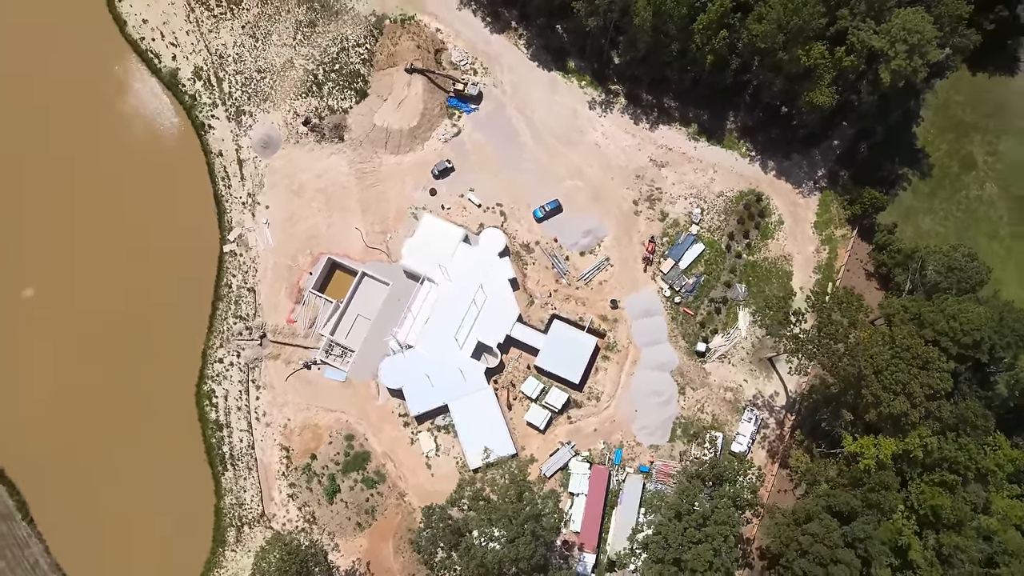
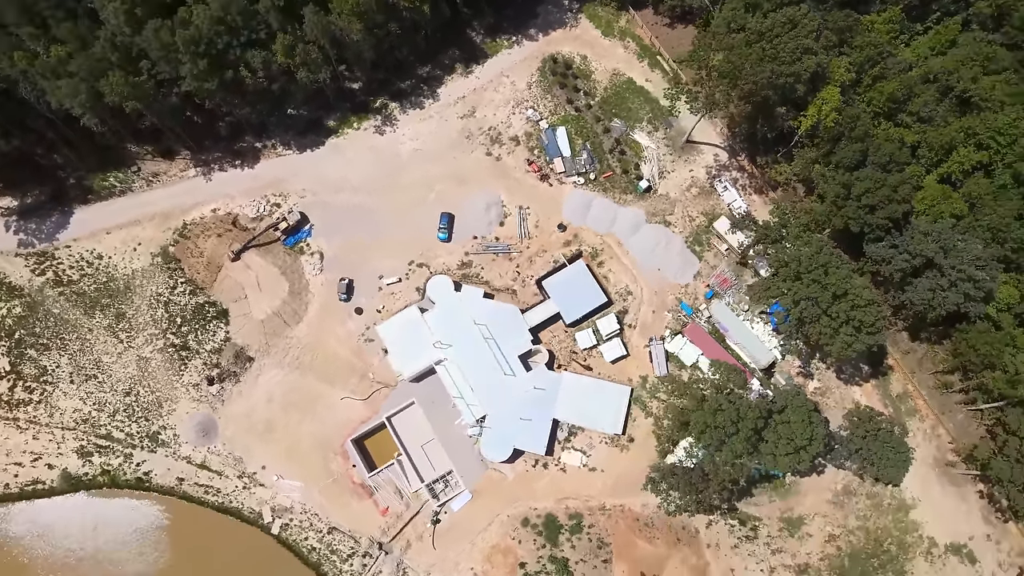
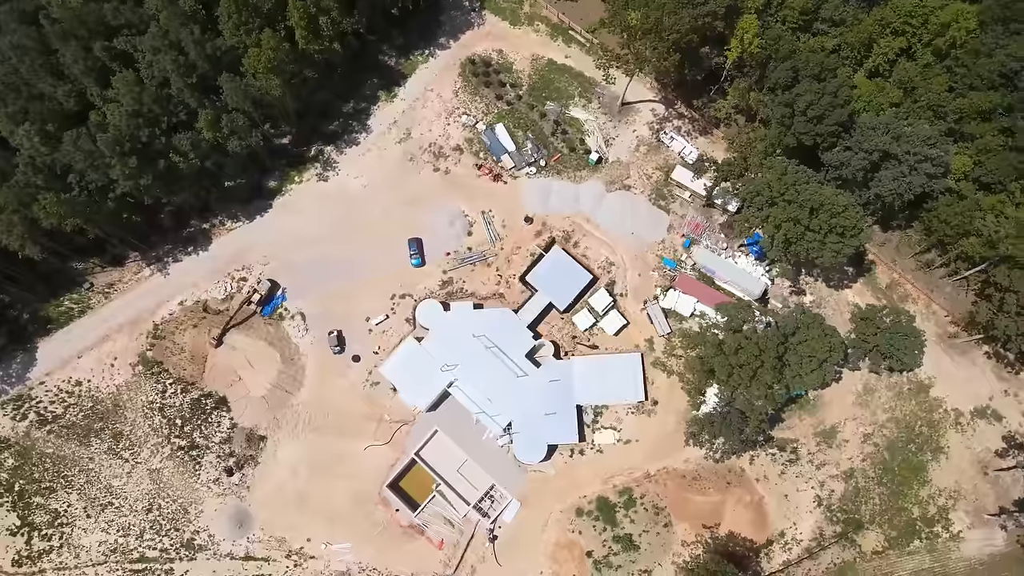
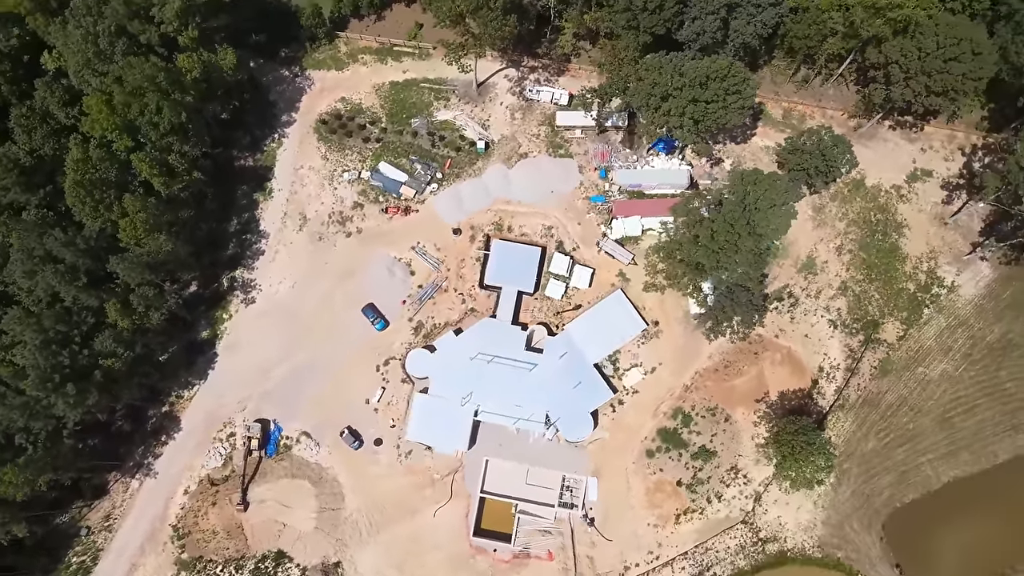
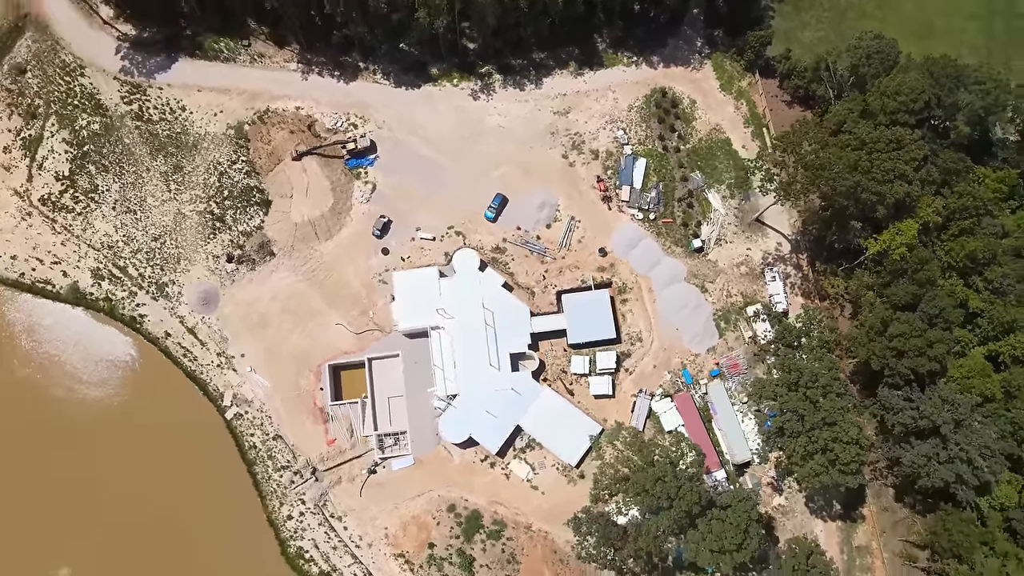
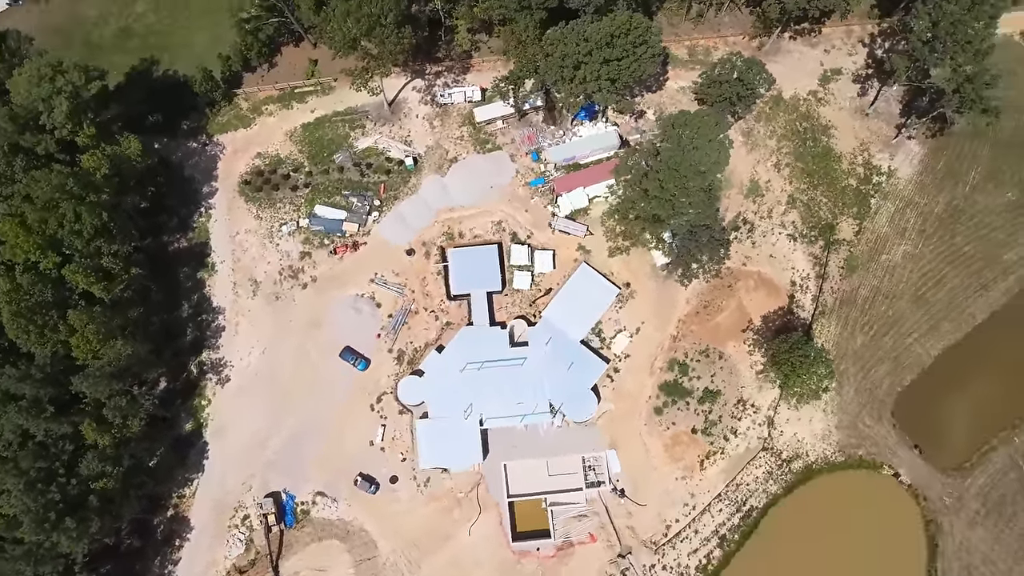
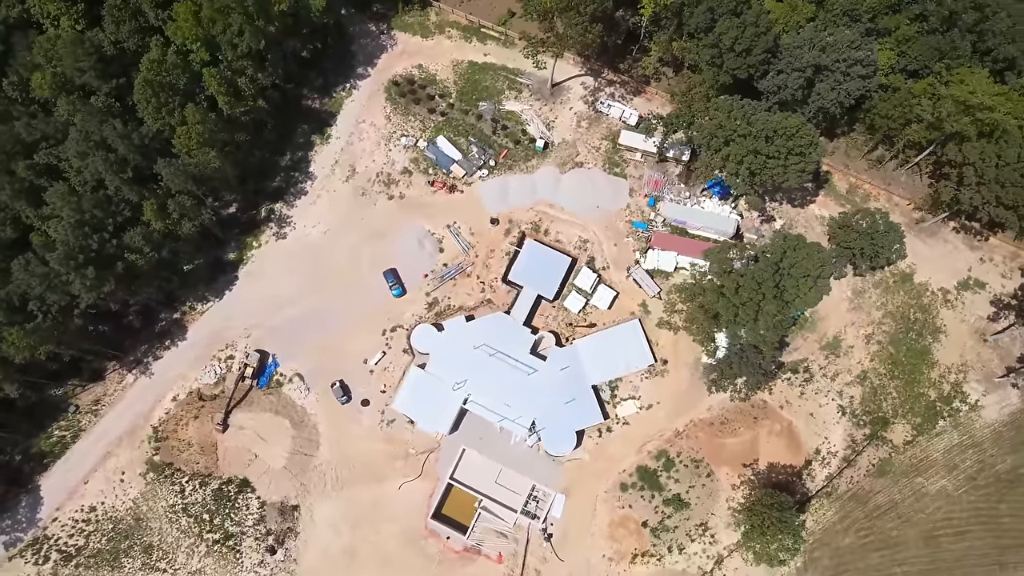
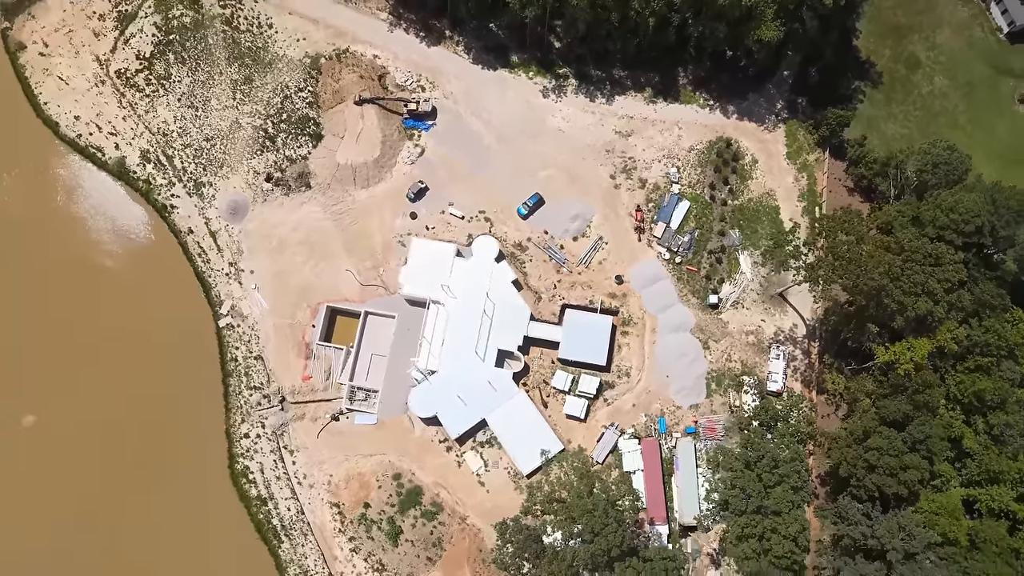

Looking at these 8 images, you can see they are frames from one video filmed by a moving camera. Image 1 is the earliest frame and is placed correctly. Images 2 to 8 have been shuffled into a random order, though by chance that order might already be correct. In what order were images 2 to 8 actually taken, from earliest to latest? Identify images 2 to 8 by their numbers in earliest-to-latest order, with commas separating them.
8, 5, 2, 3, 7, 4, 6
